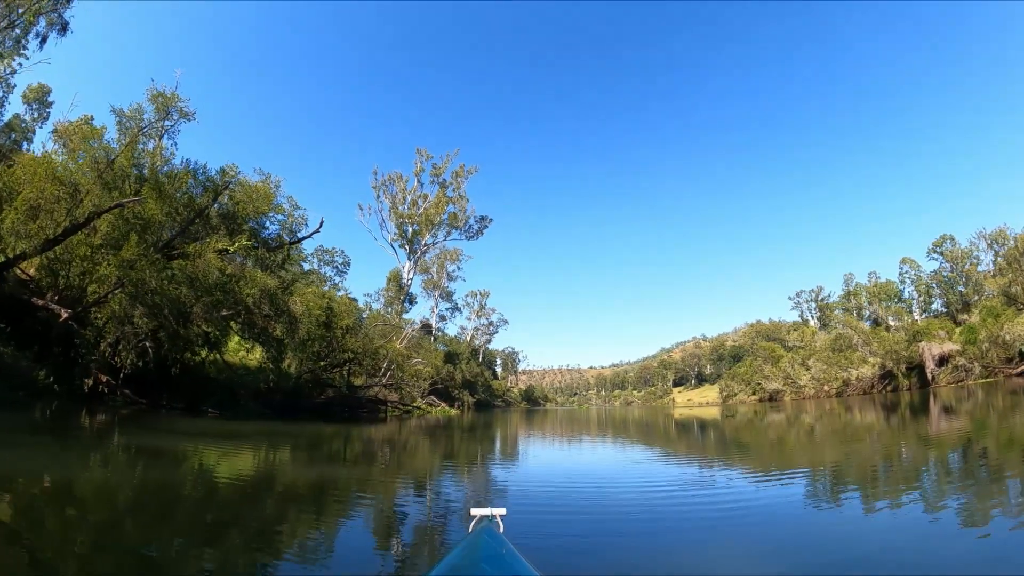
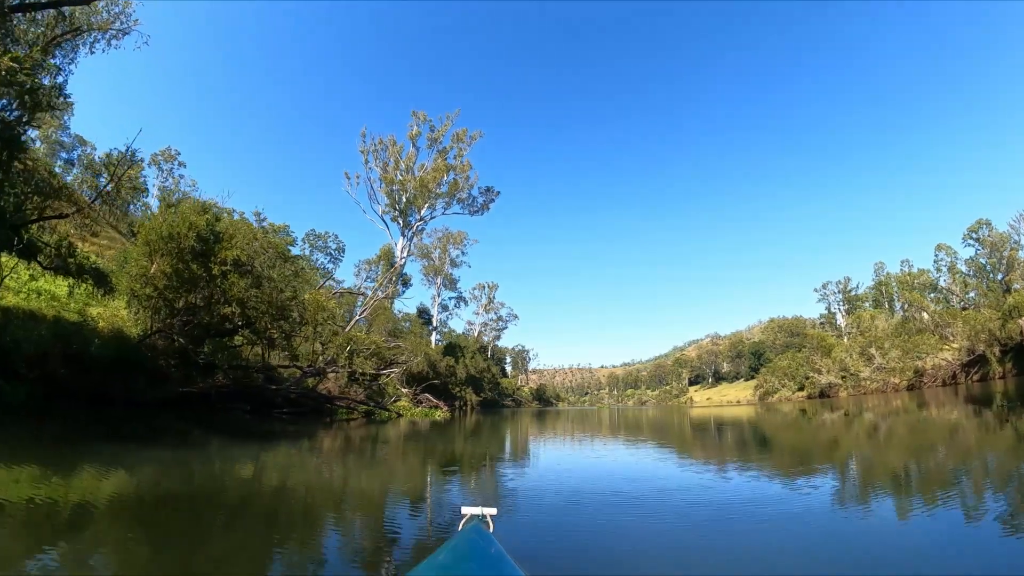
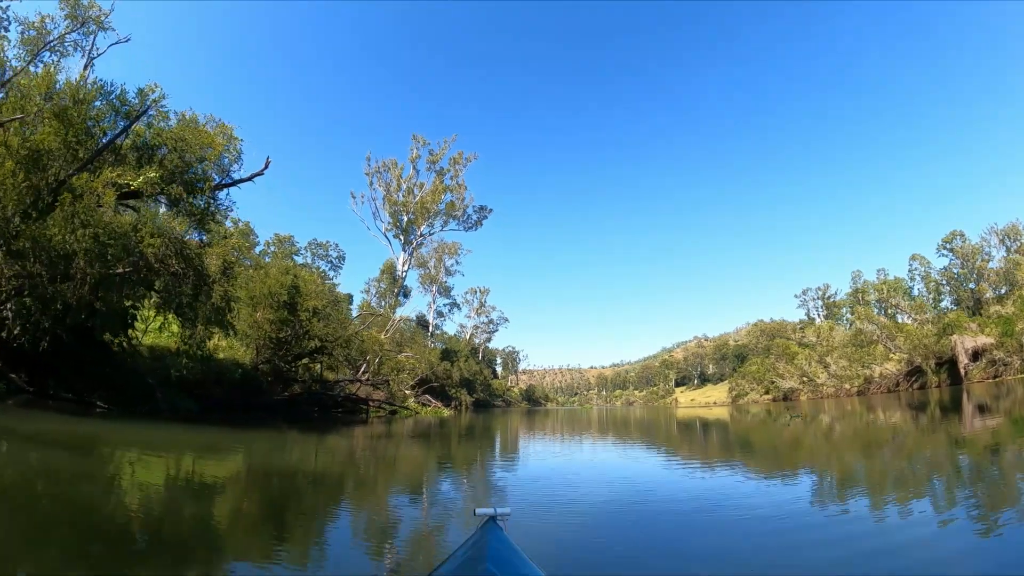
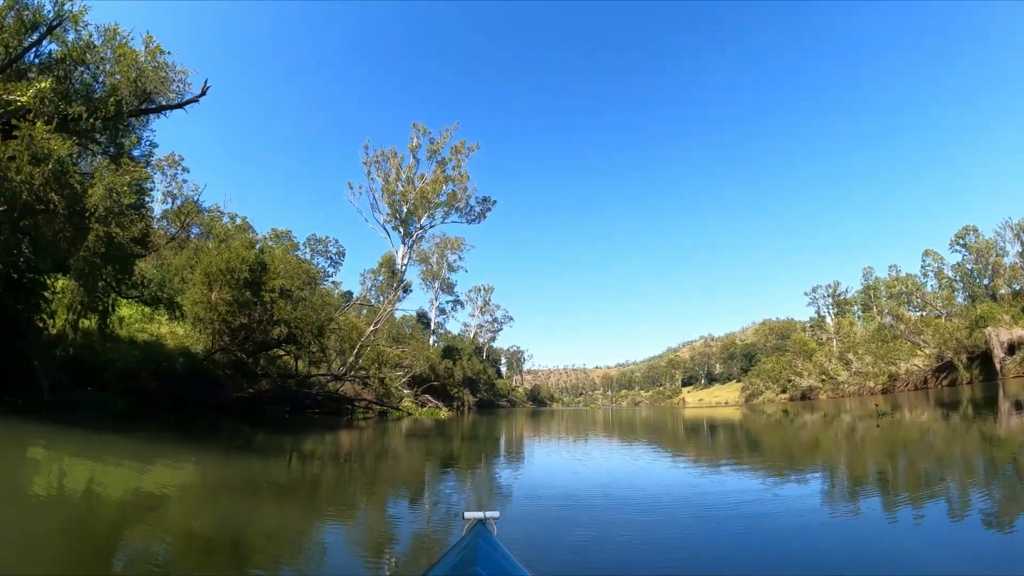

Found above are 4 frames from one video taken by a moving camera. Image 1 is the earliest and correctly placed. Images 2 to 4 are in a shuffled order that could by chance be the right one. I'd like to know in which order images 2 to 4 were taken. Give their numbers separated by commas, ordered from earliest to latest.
3, 4, 2
